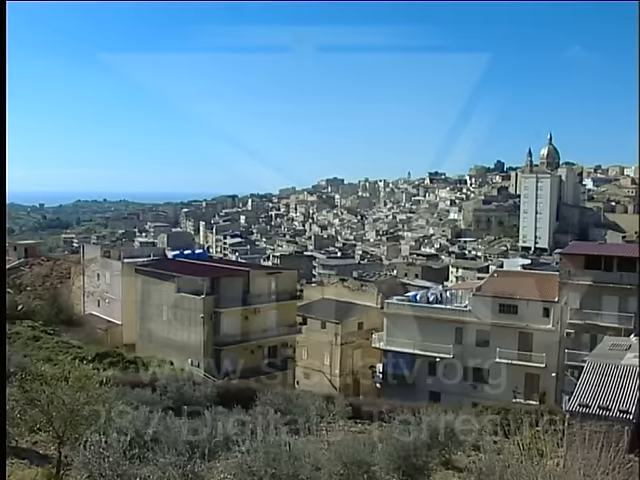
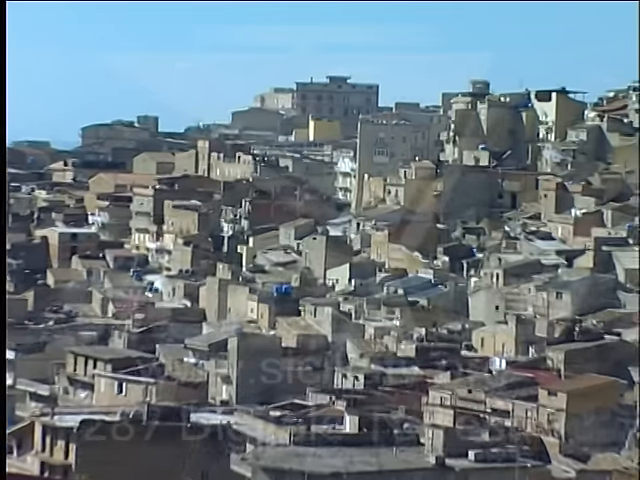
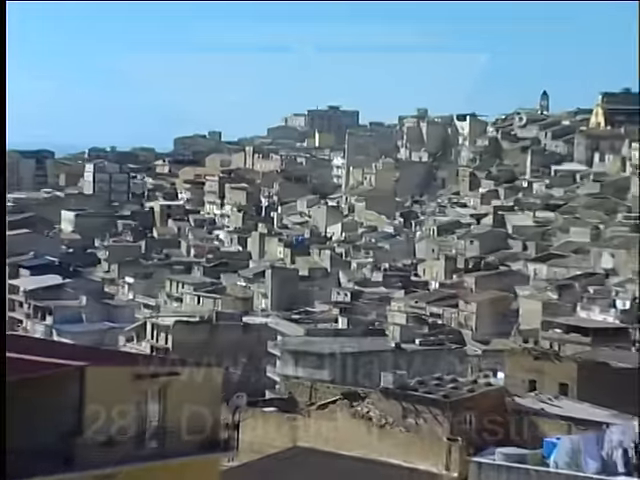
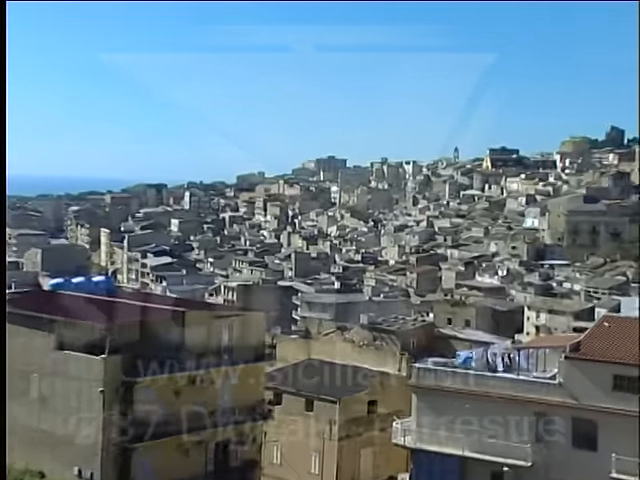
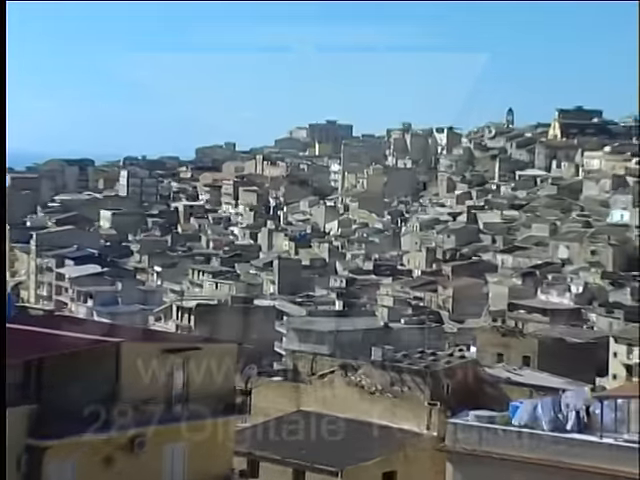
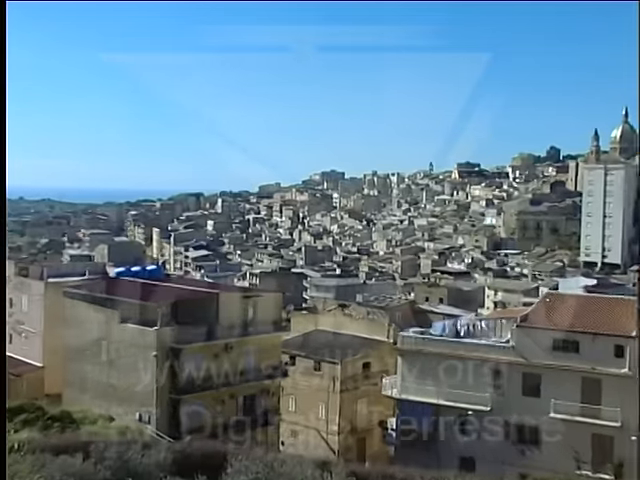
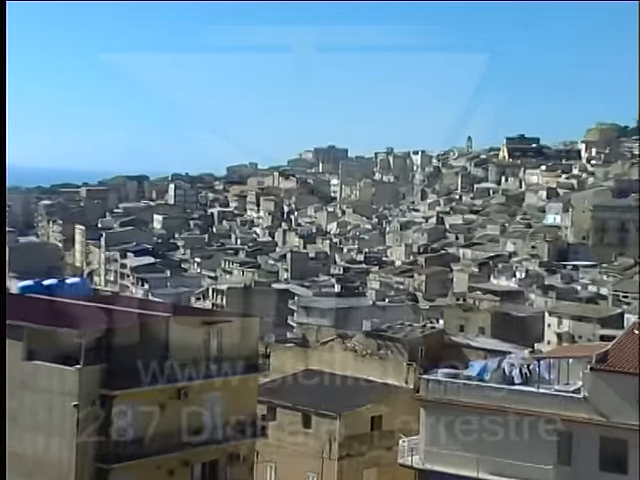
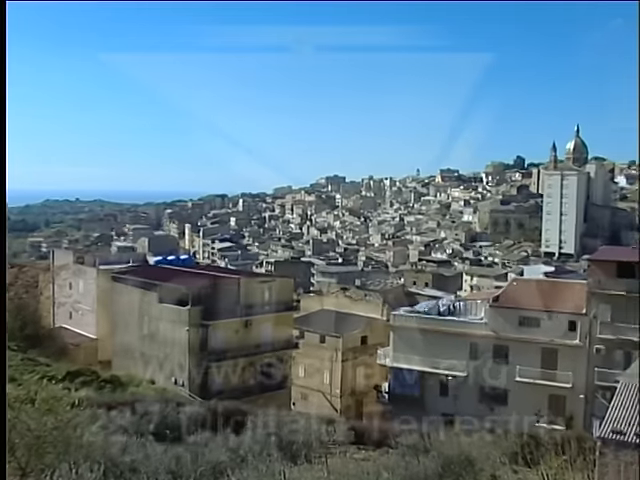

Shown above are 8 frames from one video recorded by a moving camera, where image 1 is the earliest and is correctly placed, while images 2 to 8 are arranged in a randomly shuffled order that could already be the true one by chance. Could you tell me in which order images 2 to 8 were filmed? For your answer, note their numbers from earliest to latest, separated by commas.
8, 6, 4, 7, 5, 3, 2
